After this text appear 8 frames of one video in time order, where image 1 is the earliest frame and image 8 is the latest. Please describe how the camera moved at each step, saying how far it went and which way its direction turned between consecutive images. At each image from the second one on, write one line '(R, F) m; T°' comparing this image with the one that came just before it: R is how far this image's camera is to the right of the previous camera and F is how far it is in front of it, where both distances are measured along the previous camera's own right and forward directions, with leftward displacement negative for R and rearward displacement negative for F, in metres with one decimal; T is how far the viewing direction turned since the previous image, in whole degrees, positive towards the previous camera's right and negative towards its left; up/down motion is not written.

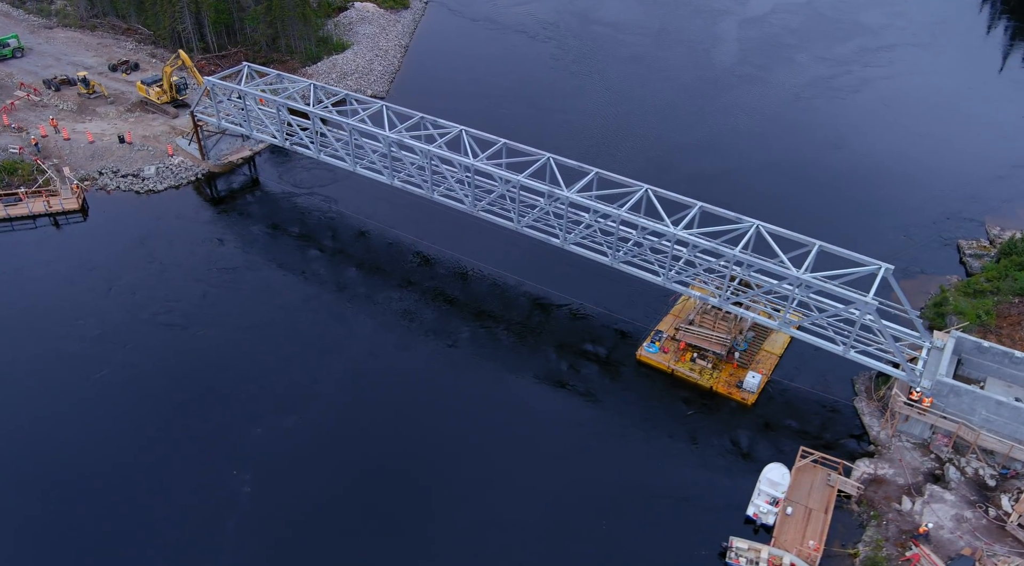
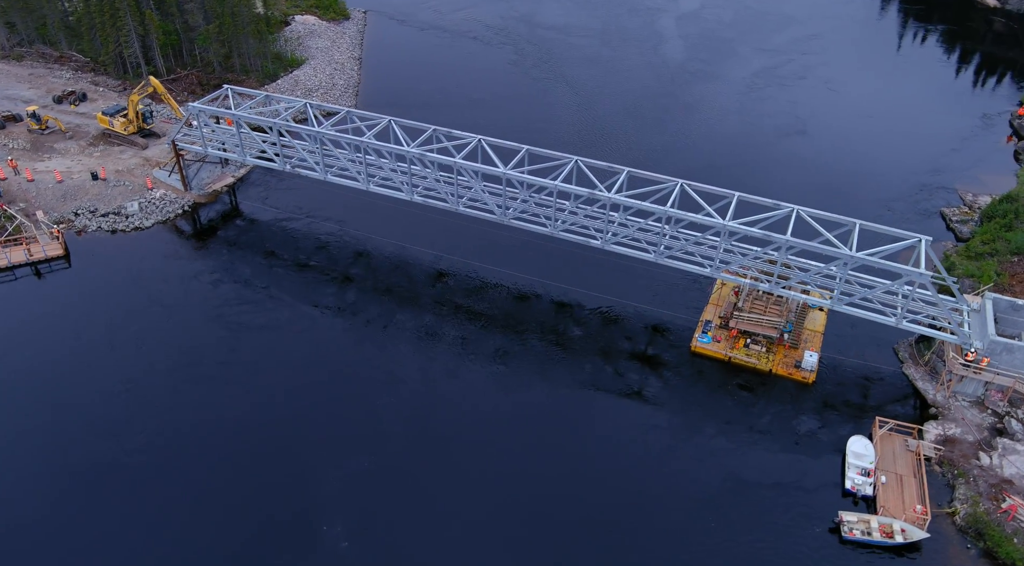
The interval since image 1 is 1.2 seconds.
(-6.5, +0.8) m; +8°
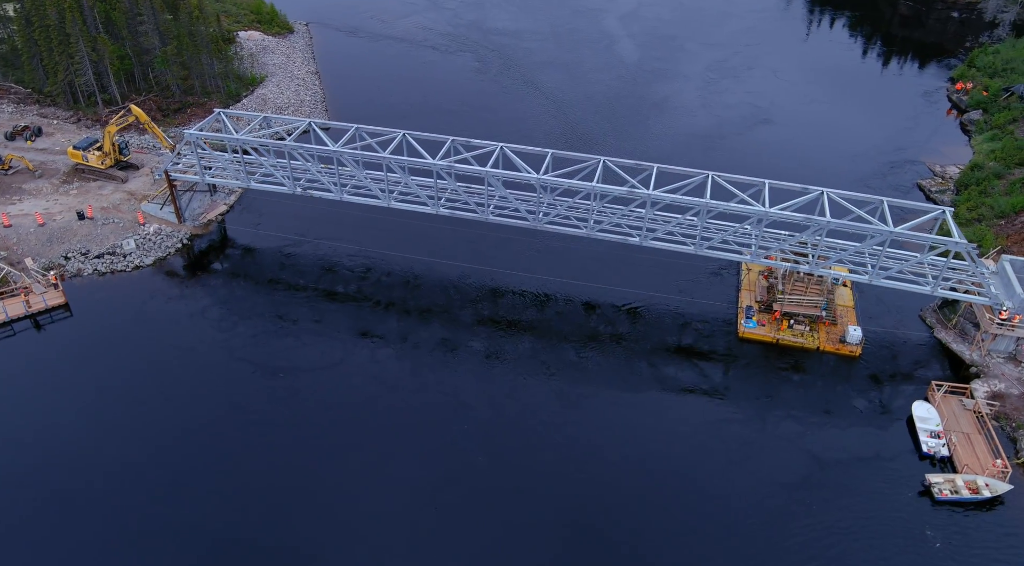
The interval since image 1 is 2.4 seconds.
(-6.3, +0.7) m; +7°
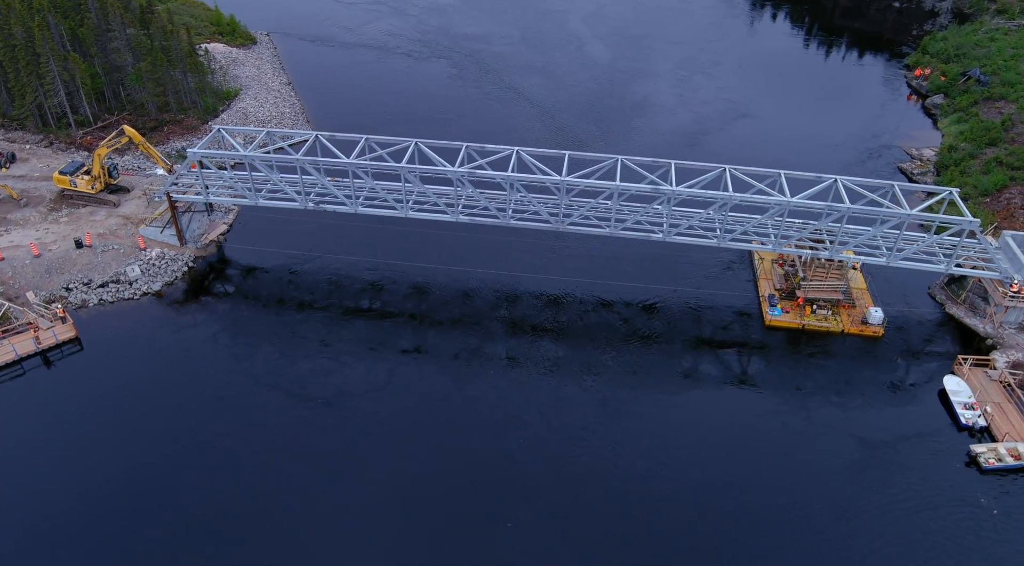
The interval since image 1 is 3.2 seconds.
(-4.2, +0.4) m; +5°
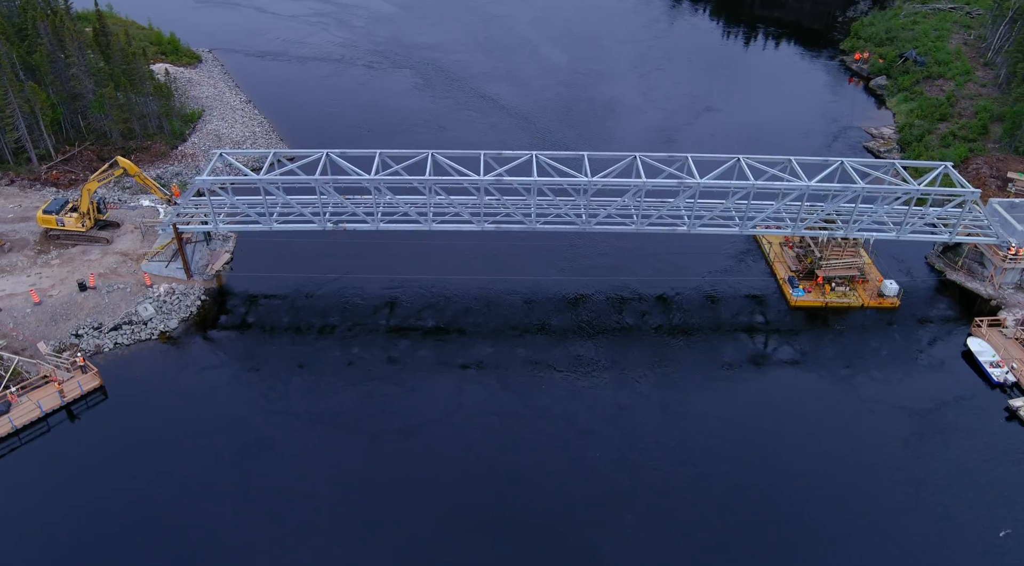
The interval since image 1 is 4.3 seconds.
(-5.7, +0.5) m; +7°
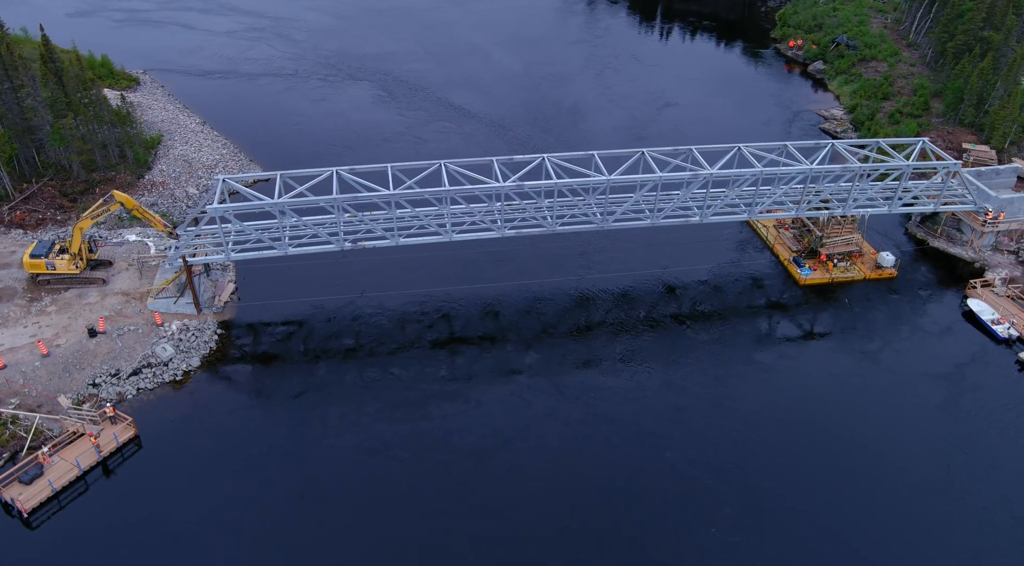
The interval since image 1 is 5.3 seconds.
(-5.5, +0.4) m; +7°
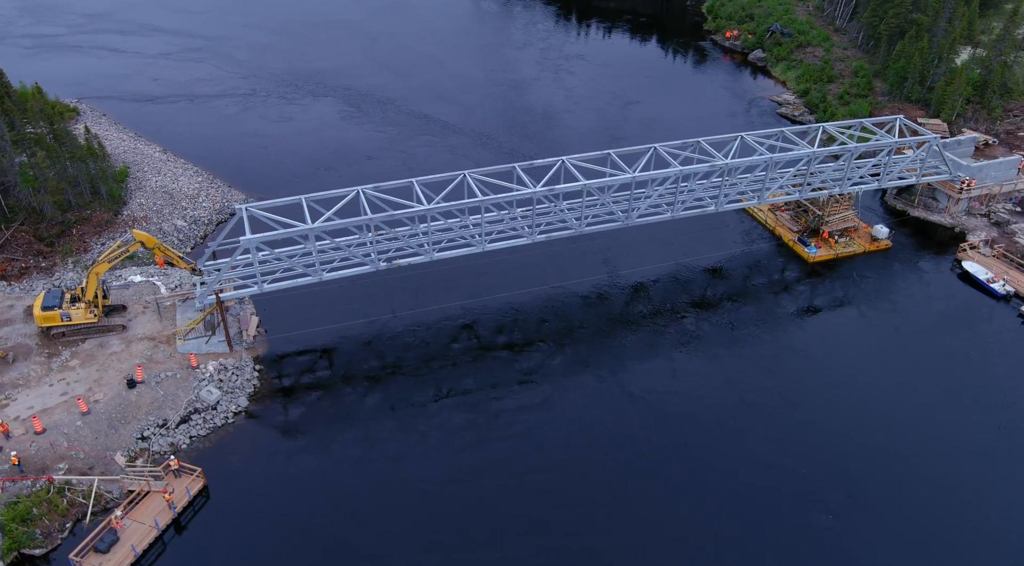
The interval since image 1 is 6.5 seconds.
(-6.1, +0.4) m; +7°
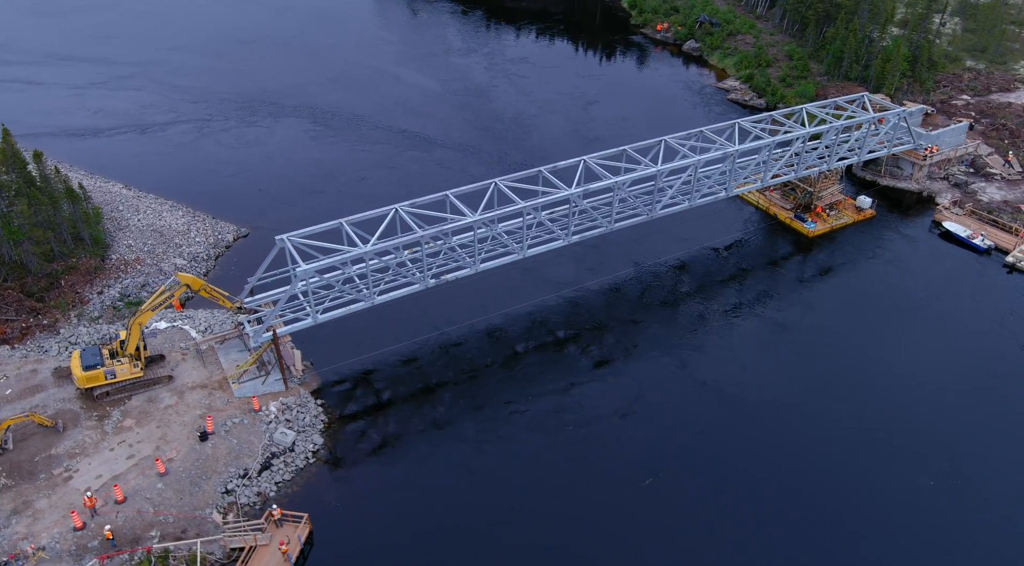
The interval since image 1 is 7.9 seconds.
(-6.9, +0.4) m; +8°
